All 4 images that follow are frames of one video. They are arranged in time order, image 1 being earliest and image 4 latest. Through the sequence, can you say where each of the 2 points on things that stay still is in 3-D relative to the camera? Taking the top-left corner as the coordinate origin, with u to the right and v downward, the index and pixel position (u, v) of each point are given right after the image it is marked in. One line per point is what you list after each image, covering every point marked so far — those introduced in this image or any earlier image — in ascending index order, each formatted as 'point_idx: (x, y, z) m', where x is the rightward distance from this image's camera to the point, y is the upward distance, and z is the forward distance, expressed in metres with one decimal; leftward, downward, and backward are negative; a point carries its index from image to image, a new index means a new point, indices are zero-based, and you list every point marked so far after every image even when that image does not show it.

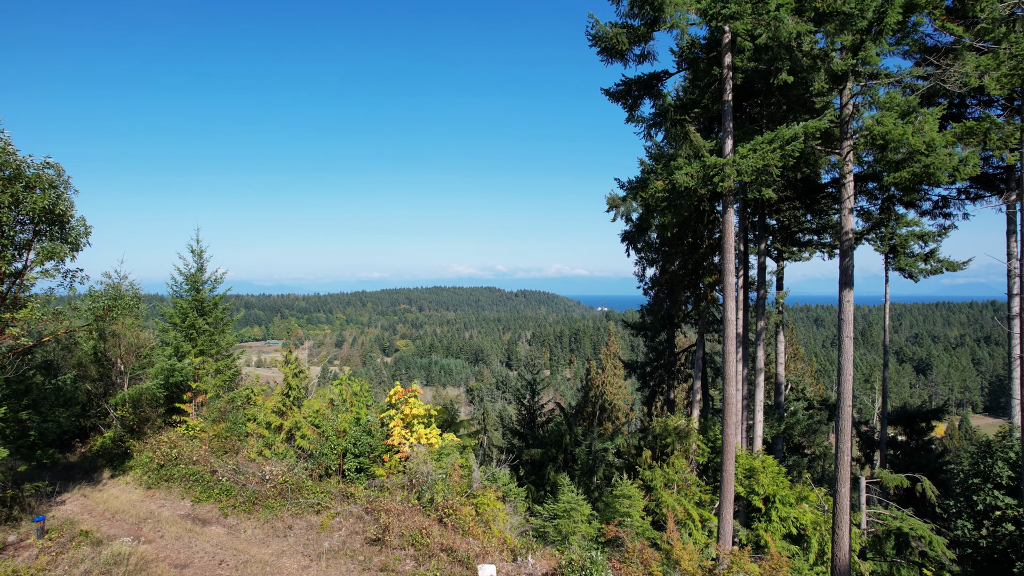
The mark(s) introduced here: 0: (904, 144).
0: (+2.5, +0.9, +3.1) m
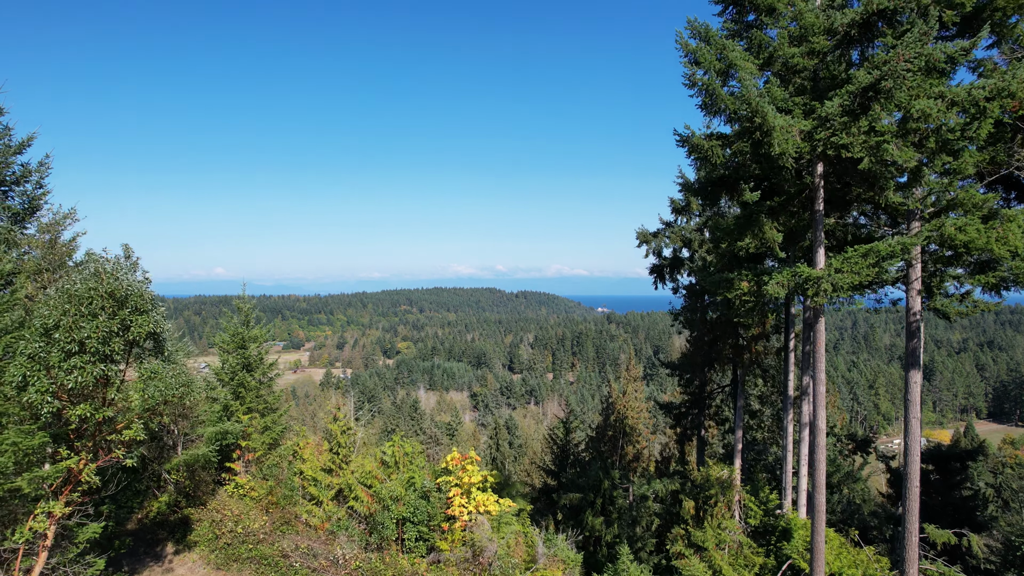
0: (+3.0, +0.2, +3.1) m
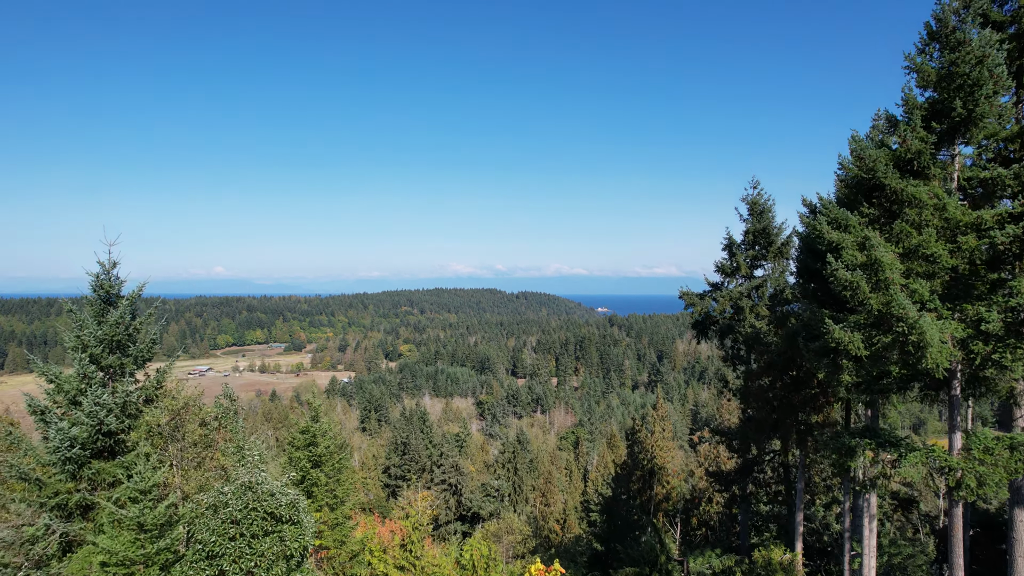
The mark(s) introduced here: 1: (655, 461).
0: (+3.8, -0.8, +3.1) m
1: (+4.0, -4.8, +13.4) m
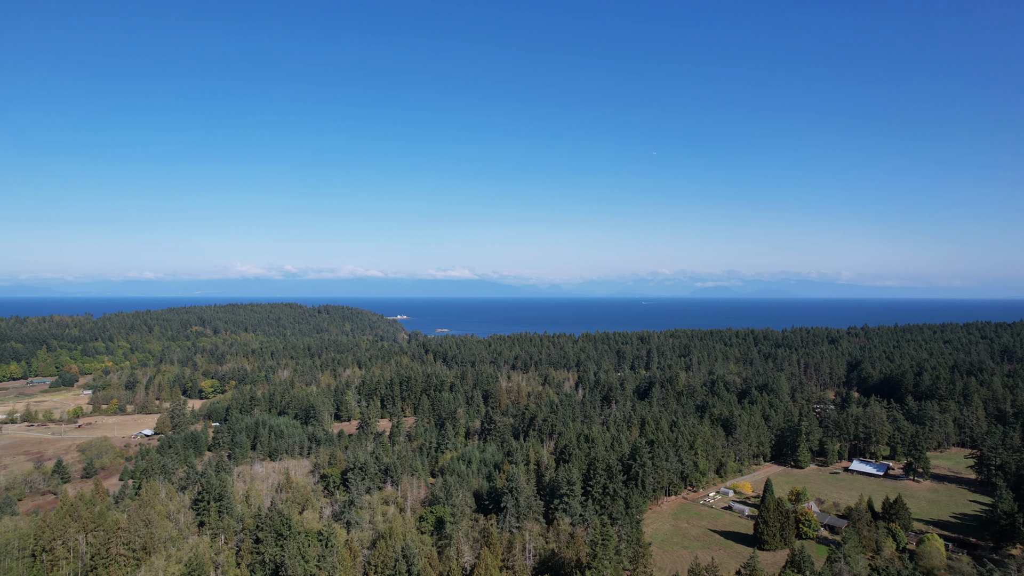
0: (+5.4, -8.7, +7.9) m
1: (+2.4, -13.2, +17.6) m
